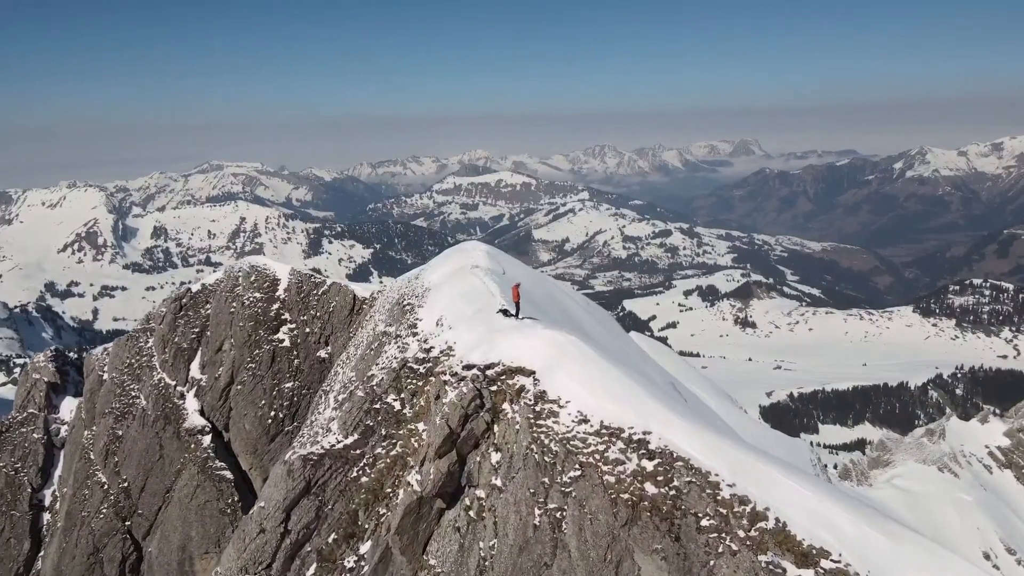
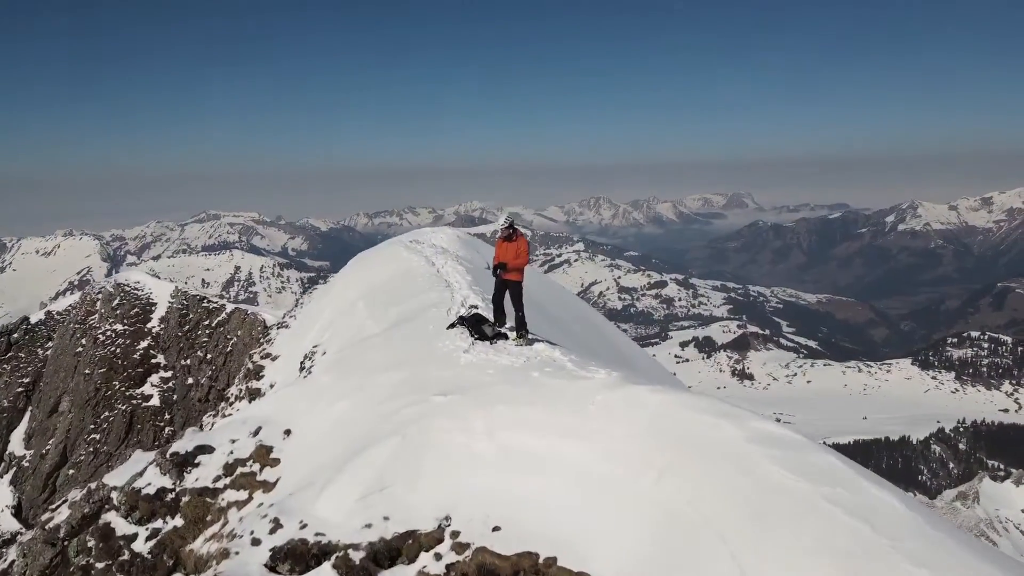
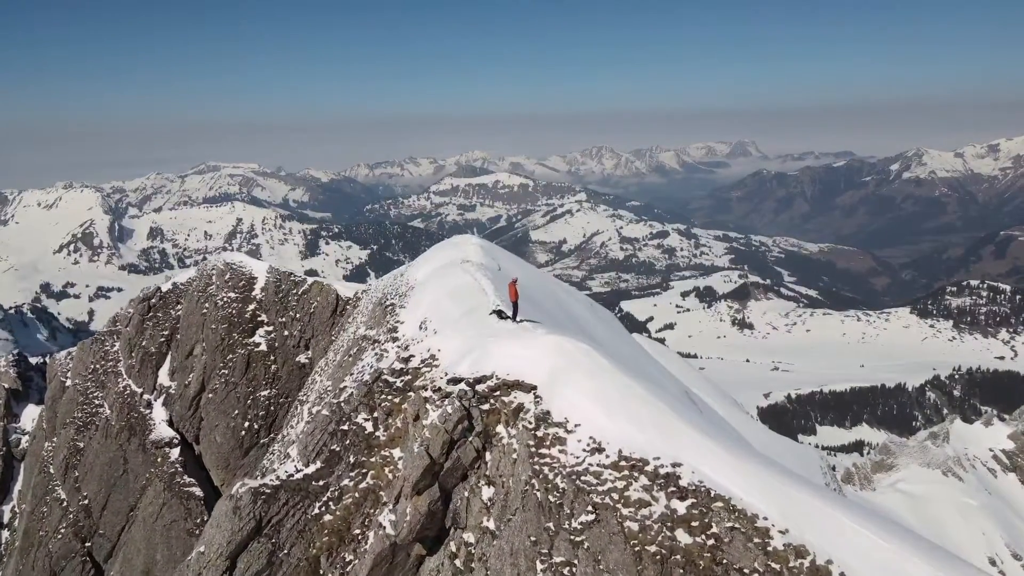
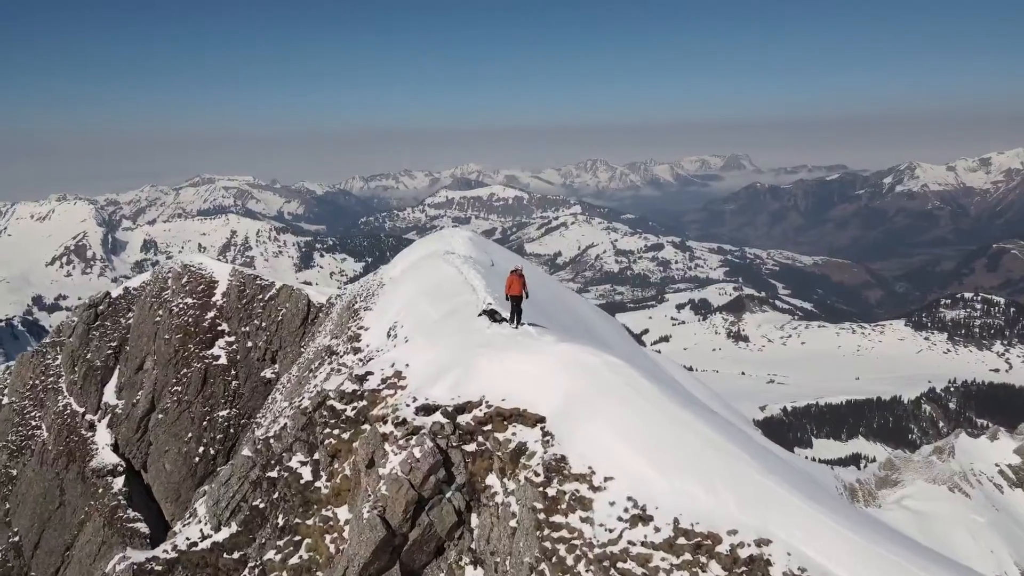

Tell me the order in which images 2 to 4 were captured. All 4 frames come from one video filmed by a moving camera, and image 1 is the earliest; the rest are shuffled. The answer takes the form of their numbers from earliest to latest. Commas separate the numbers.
3, 4, 2
